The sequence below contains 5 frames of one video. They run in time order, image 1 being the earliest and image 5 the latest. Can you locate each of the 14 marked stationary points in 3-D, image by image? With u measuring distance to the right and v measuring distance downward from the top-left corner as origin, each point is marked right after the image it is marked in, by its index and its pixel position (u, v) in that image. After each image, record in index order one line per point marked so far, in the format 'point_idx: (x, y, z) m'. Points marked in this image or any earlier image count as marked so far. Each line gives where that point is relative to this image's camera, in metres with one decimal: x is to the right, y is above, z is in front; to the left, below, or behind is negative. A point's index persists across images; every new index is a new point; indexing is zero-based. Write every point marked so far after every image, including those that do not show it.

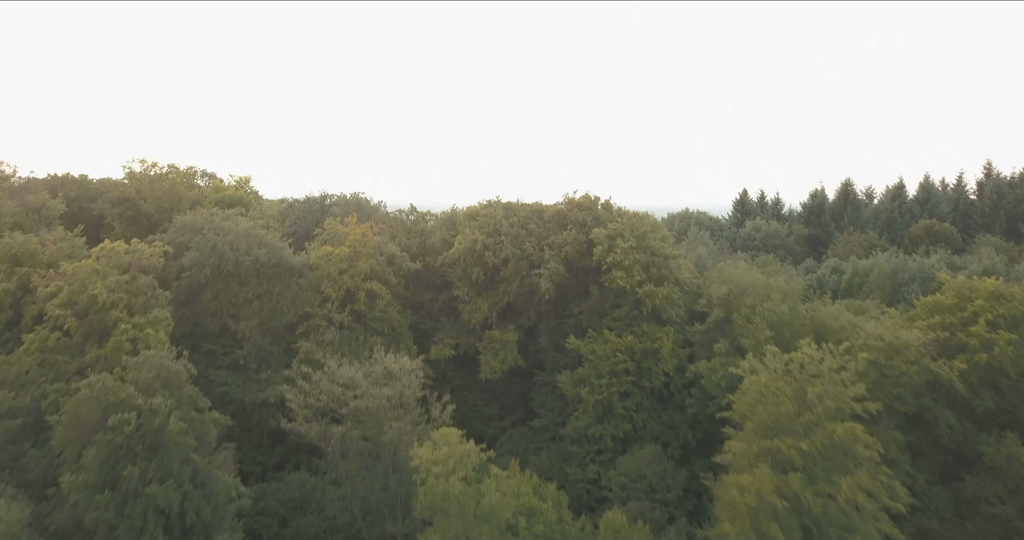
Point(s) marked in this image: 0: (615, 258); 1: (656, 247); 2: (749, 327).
0: (+2.0, +0.2, +13.1) m
1: (+3.0, +0.5, +13.4) m
2: (+4.4, -1.1, +12.2) m
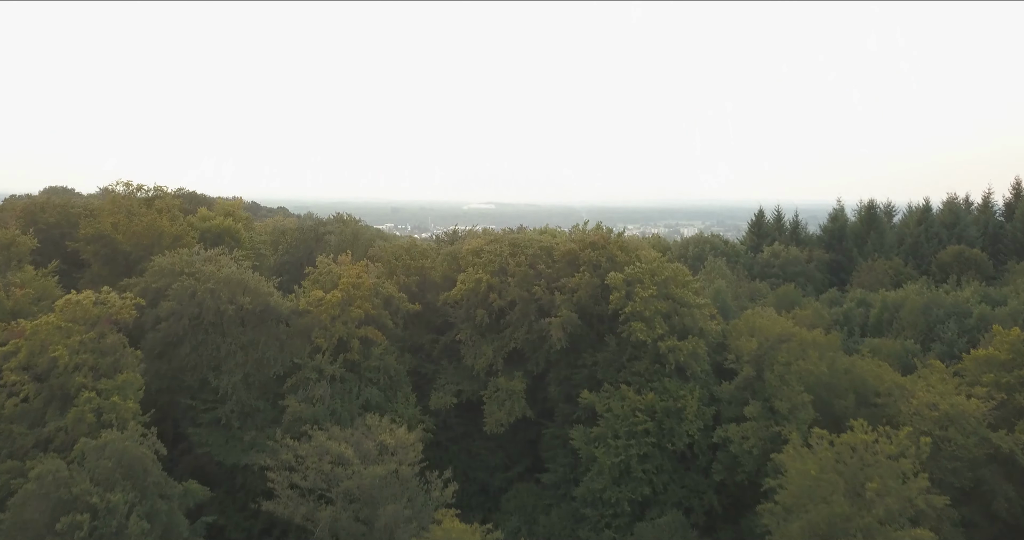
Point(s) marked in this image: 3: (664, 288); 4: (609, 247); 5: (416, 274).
0: (+2.2, -0.7, +11.9) m
1: (+3.1, -0.5, +12.2) m
2: (+4.6, -2.0, +11.0) m
3: (+2.8, -0.4, +12.3) m
4: (+2.0, +0.5, +13.7) m
5: (-2.3, -0.1, +15.6) m
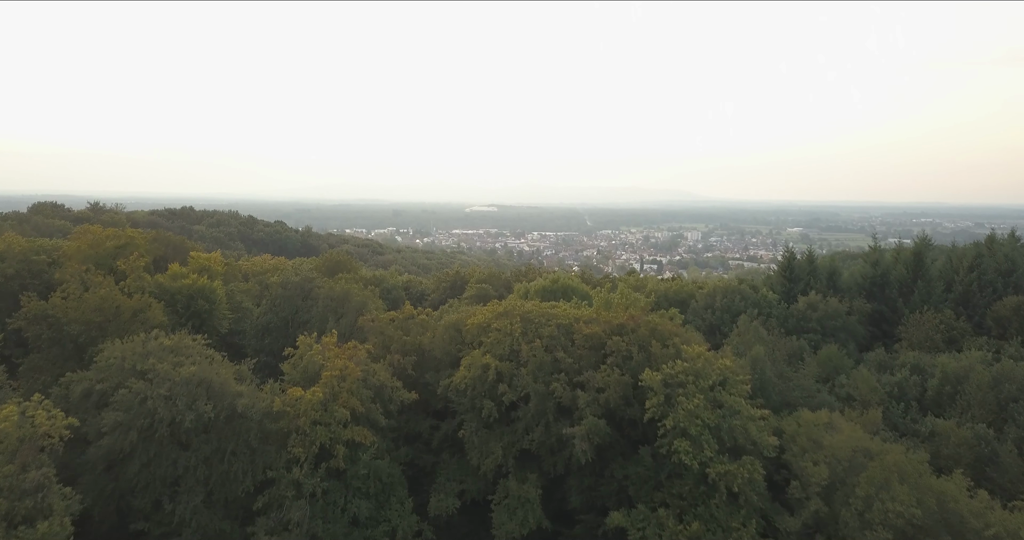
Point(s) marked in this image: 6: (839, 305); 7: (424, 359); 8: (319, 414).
0: (+2.4, -2.3, +9.8) m
1: (+3.3, -2.0, +10.1) m
2: (+4.8, -3.6, +8.9) m
3: (+3.1, -1.9, +10.2) m
4: (+2.3, -1.1, +11.6) m
5: (-2.0, -1.7, +13.5) m
6: (+9.8, -1.0, +19.5) m
7: (-1.8, -1.9, +13.6) m
8: (-3.3, -2.4, +11.1) m
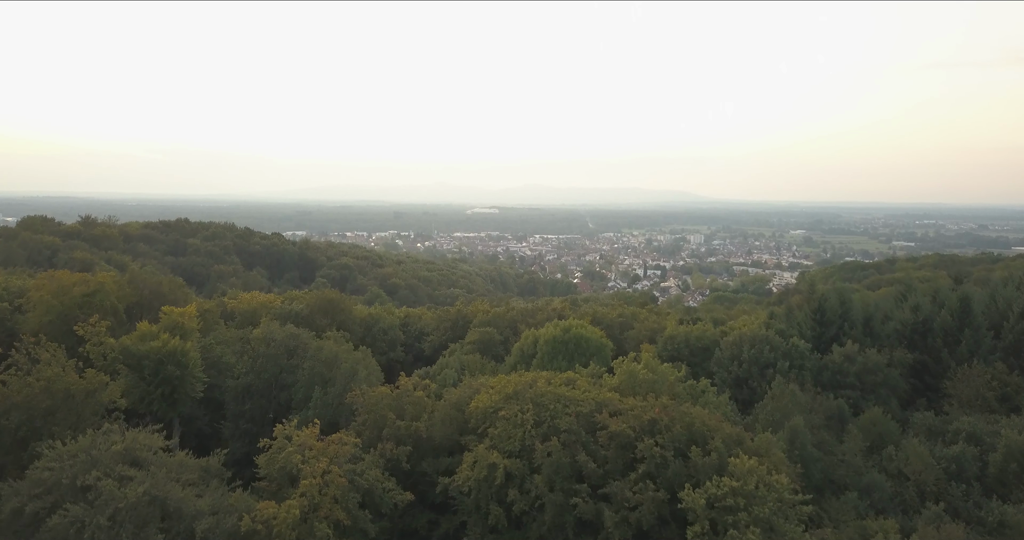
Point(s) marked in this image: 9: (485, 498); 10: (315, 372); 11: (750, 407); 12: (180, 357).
0: (+2.6, -3.6, +8.0) m
1: (+3.5, -3.4, +8.4) m
2: (+5.0, -4.9, +7.1) m
3: (+3.3, -3.2, +8.4) m
4: (+2.4, -2.4, +9.8) m
5: (-1.8, -3.0, +11.8) m
6: (+10.0, -2.3, +17.8) m
7: (-1.6, -3.2, +11.9) m
8: (-3.1, -3.7, +9.3) m
9: (-0.4, -3.6, +10.4) m
10: (-4.4, -2.3, +14.6) m
11: (+6.3, -3.6, +17.3) m
12: (-7.2, -1.9, +14.2) m
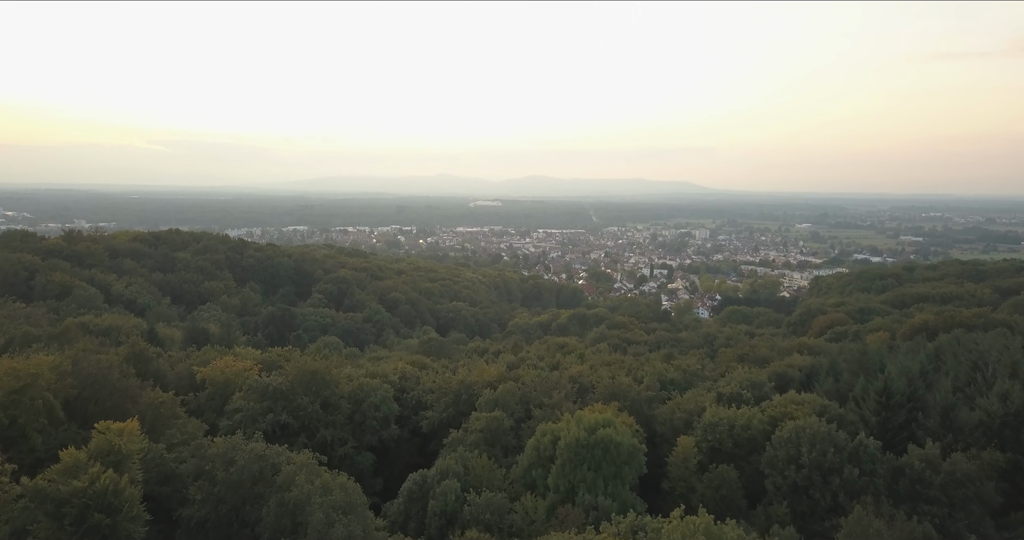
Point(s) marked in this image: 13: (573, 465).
0: (+2.9, -5.7, +5.1) m
1: (+3.8, -5.5, +5.5) m
2: (+5.2, -7.0, +4.2) m
3: (+3.5, -5.4, +5.5) m
4: (+2.7, -4.5, +6.9) m
5: (-1.6, -5.1, +8.9) m
6: (+10.3, -4.3, +14.8) m
7: (-1.4, -5.2, +9.0) m
8: (-2.8, -5.8, +6.4) m
9: (-0.1, -5.7, +7.5) m
10: (-4.1, -4.3, +11.7) m
11: (+6.6, -5.6, +14.4) m
12: (-6.9, -3.9, +11.3) m
13: (+1.3, -4.3, +14.4) m
